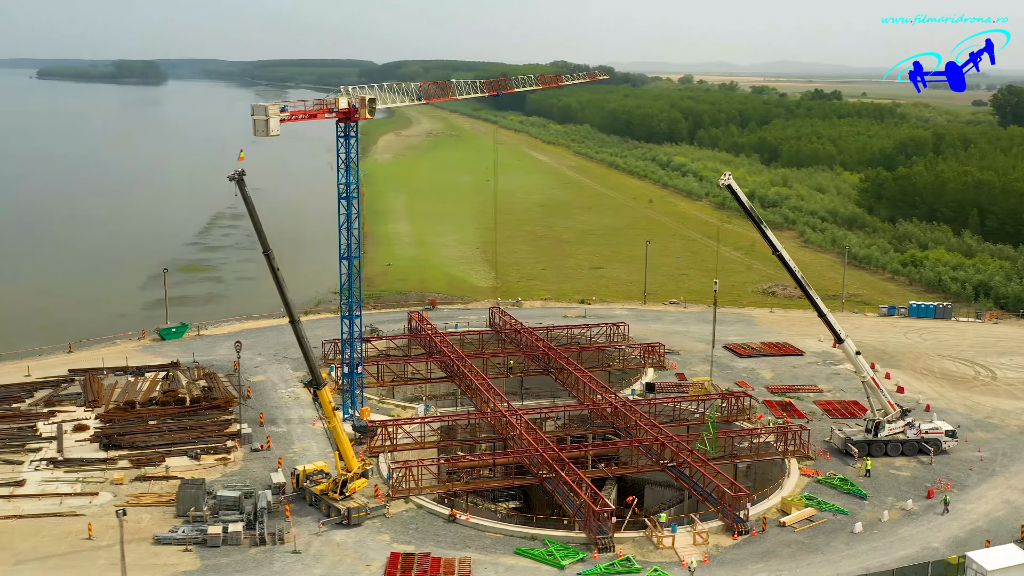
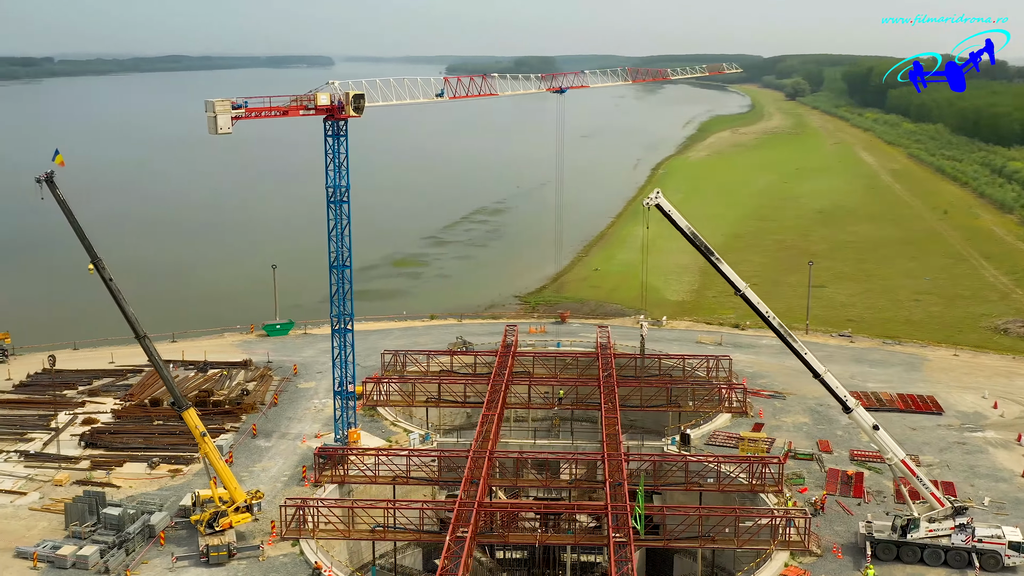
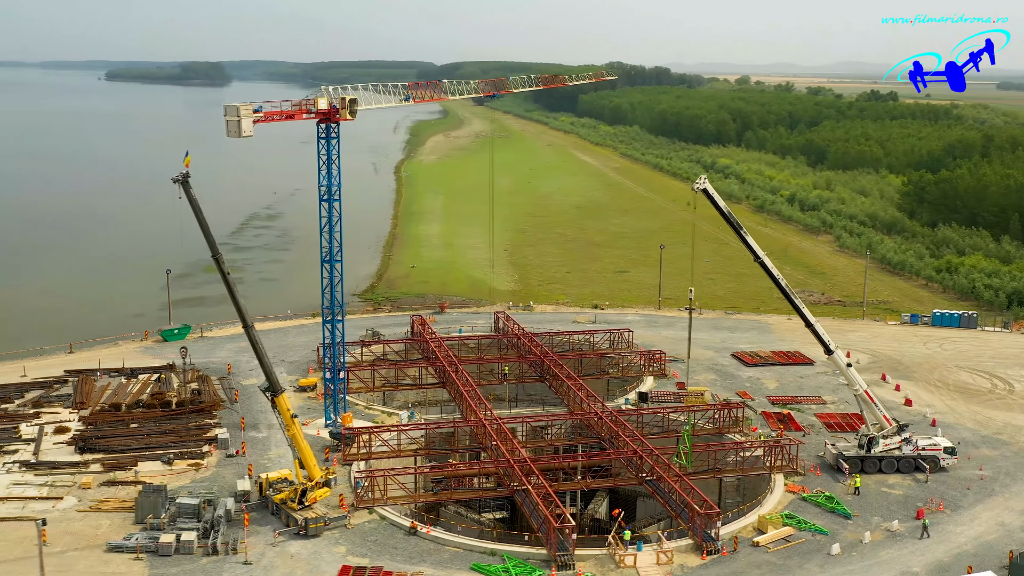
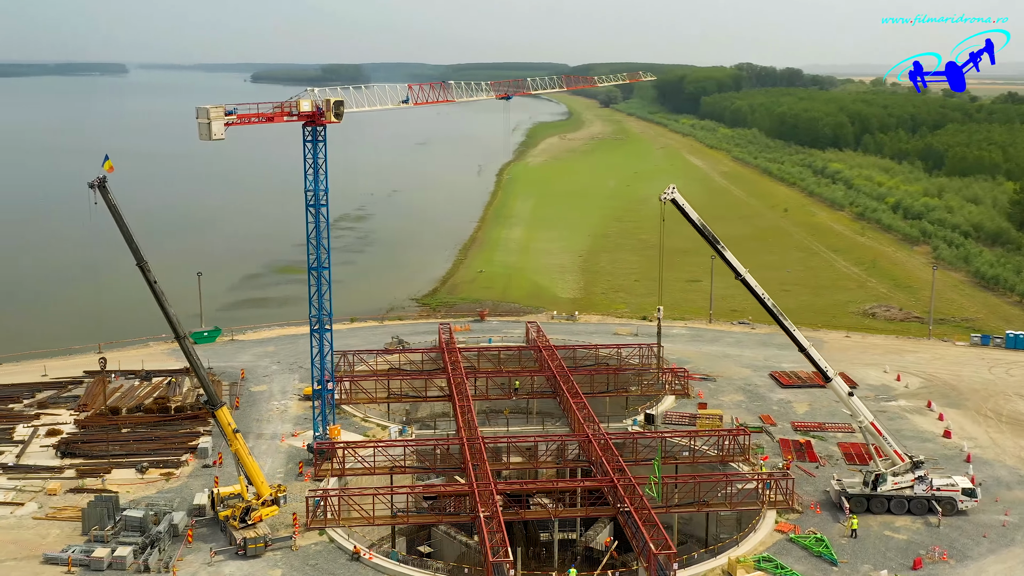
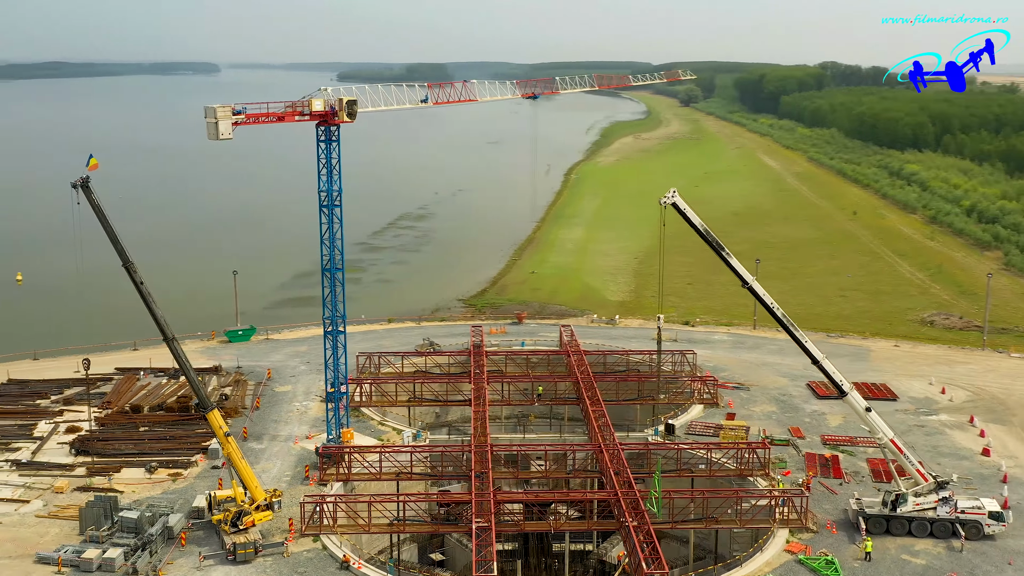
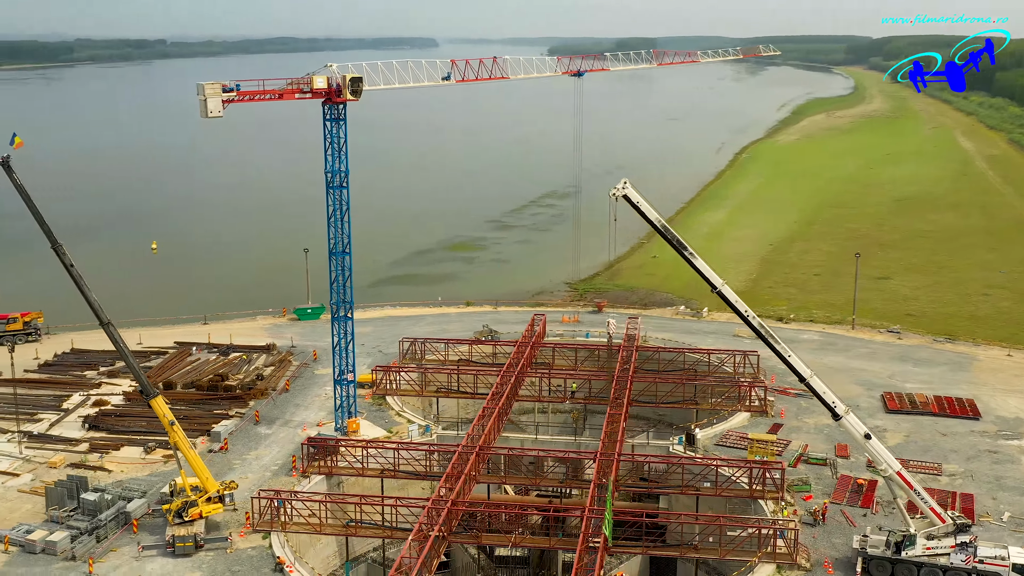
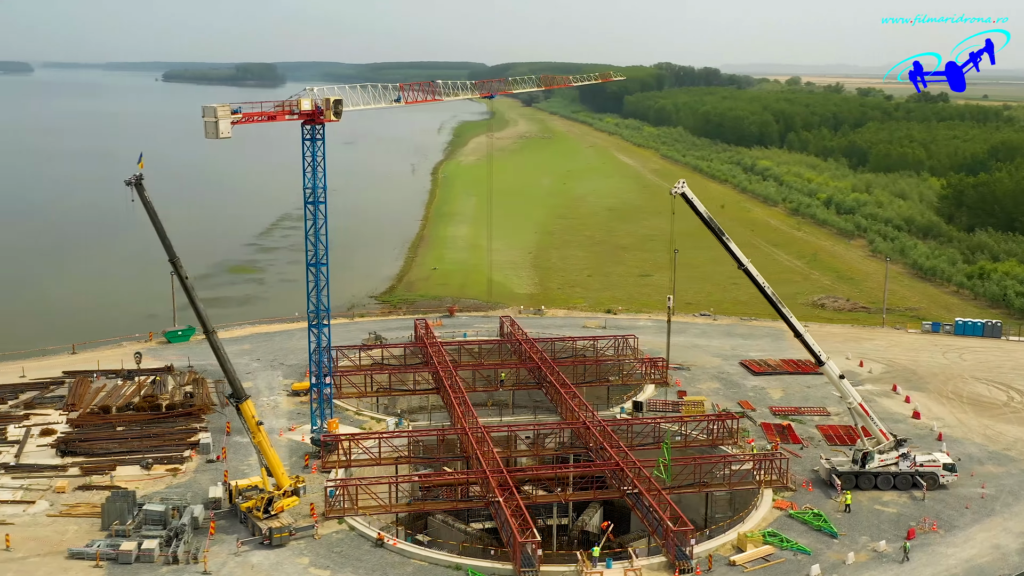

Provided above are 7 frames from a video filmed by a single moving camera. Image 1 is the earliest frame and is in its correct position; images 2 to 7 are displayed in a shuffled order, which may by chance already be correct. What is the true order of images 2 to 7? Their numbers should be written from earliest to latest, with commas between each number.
3, 7, 4, 5, 2, 6
